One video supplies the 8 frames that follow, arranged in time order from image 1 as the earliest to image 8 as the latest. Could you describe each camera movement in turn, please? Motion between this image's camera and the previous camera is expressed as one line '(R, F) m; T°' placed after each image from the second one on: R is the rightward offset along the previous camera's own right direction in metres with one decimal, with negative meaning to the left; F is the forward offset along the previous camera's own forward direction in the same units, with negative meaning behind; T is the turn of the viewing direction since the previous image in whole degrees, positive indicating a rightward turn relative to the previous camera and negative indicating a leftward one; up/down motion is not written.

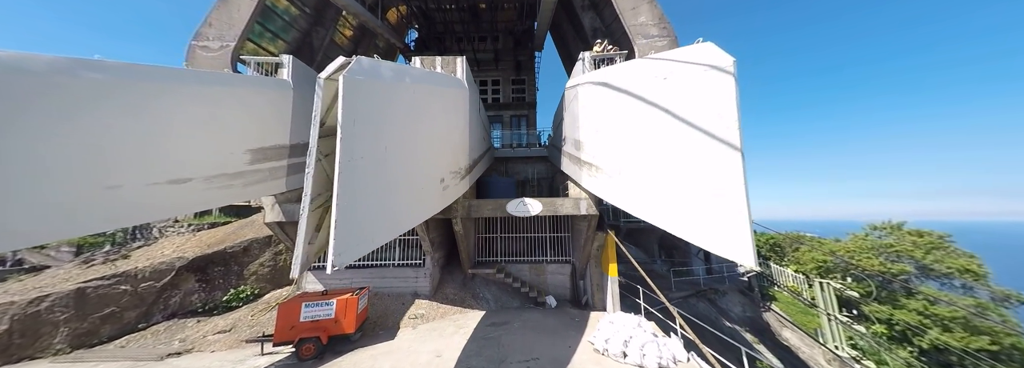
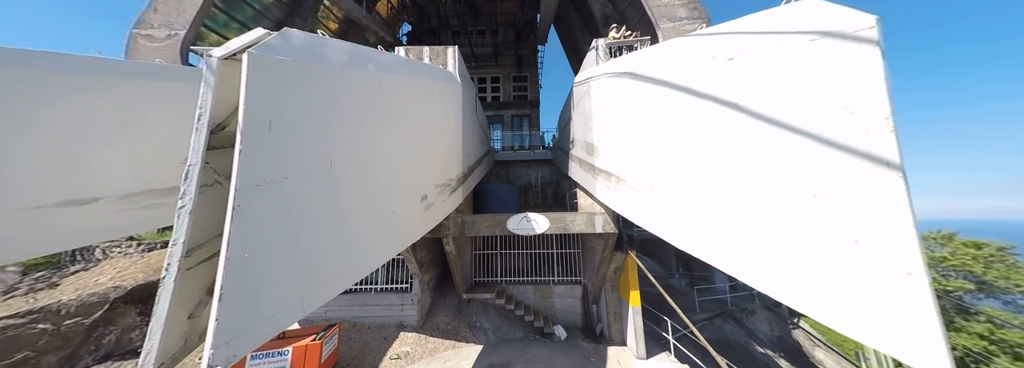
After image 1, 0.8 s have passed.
(0.0, +0.8) m; 0°
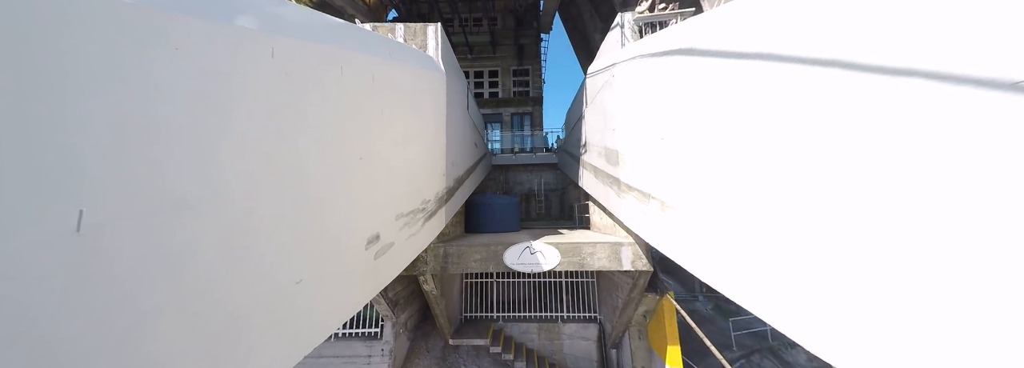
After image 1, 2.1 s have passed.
(0.0, +1.1) m; 0°
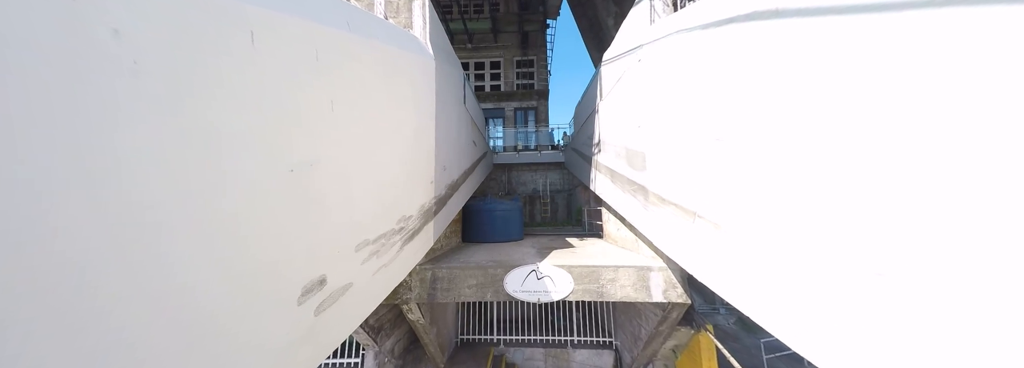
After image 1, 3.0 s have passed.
(0.0, +0.6) m; -1°
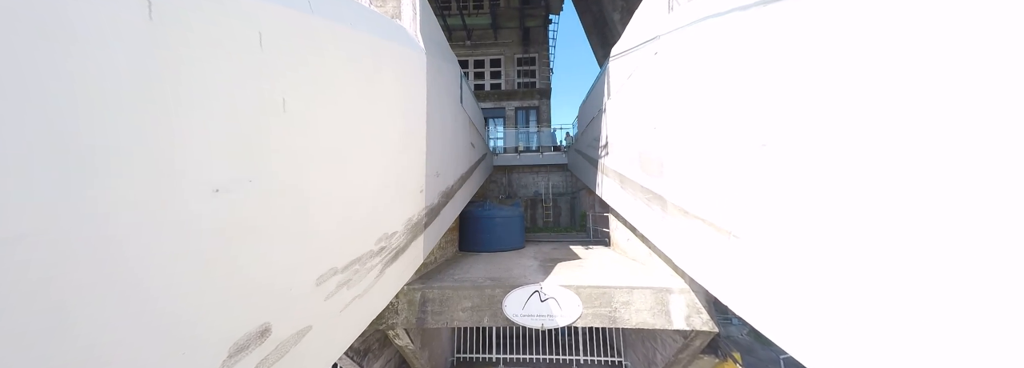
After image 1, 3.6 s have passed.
(0.0, +0.3) m; 0°
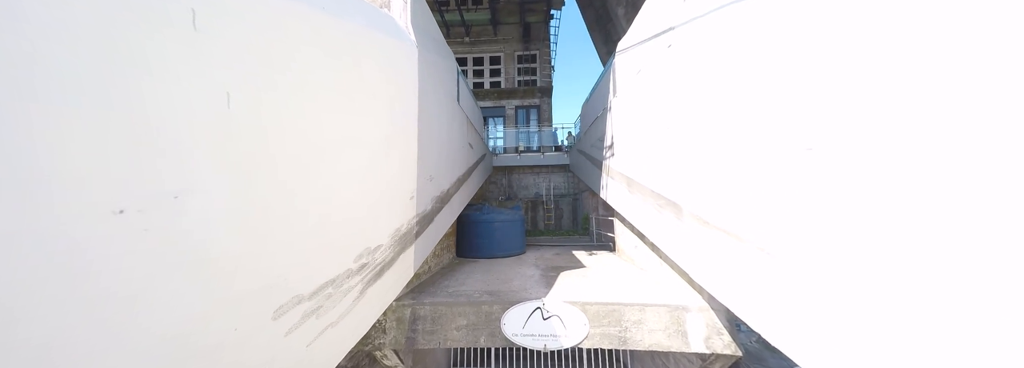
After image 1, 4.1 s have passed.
(0.0, +0.2) m; 0°
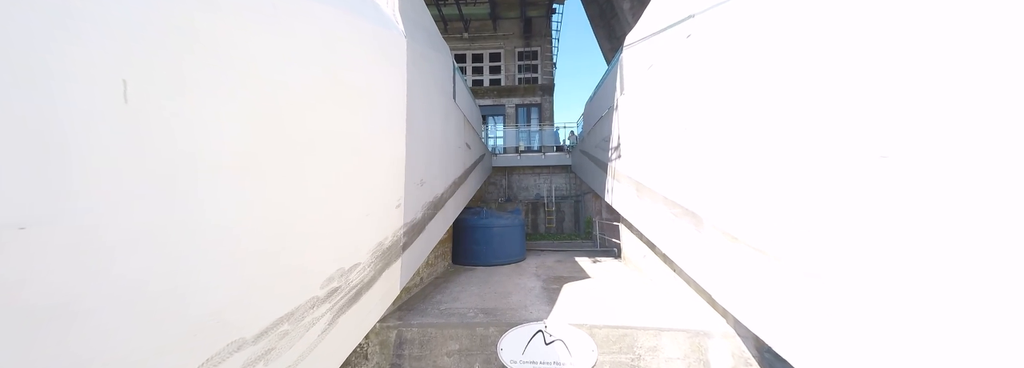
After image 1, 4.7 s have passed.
(0.0, +0.3) m; 0°
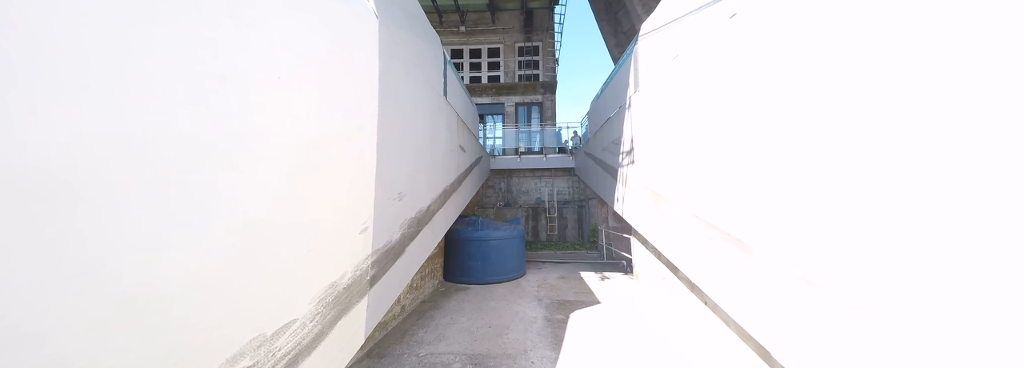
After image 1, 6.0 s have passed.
(0.0, +0.5) m; 0°
